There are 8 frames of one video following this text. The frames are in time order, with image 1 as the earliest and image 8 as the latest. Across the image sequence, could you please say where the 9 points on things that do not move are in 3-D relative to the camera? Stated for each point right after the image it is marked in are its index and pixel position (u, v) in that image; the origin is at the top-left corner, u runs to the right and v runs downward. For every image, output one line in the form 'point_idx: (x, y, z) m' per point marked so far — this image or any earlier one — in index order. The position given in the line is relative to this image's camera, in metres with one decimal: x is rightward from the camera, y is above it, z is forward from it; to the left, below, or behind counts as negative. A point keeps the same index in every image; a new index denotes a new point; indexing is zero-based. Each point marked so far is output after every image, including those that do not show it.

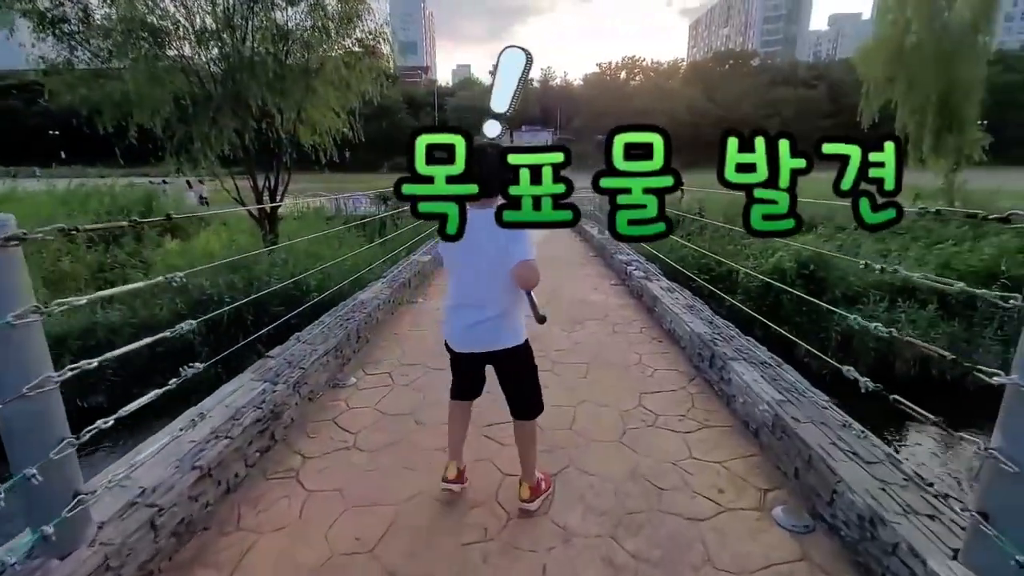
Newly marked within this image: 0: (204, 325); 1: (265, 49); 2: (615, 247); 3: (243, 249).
0: (-3.6, -0.4, +5.7) m
1: (-3.2, +3.2, +6.6) m
2: (+1.1, +0.4, +5.1) m
3: (-4.0, +0.6, +7.2) m
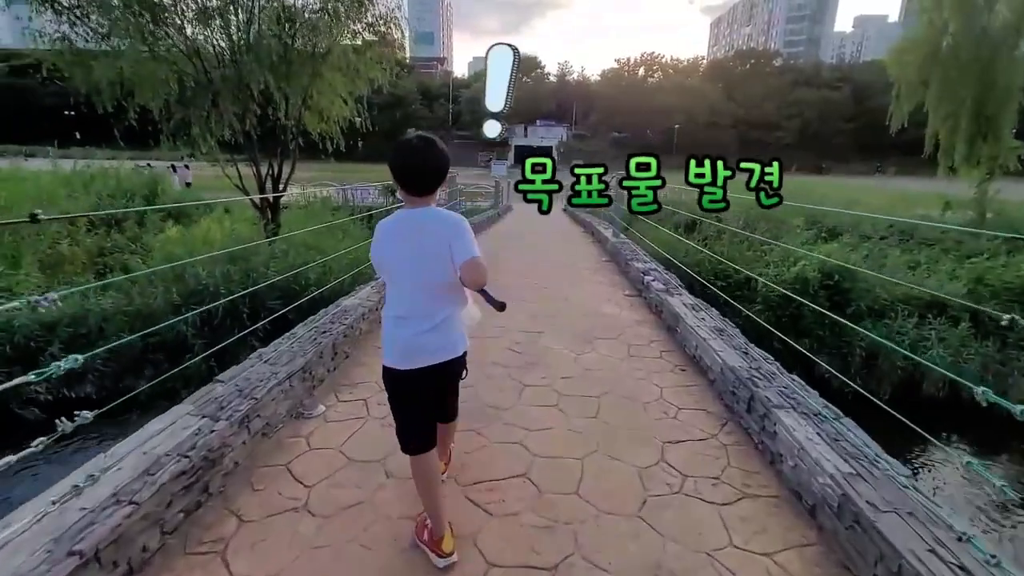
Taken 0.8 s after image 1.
0: (-3.5, -0.3, +5.5) m
1: (-2.9, +3.3, +6.4) m
2: (+1.2, +0.4, +4.9) m
3: (-3.8, +0.7, +7.0) m
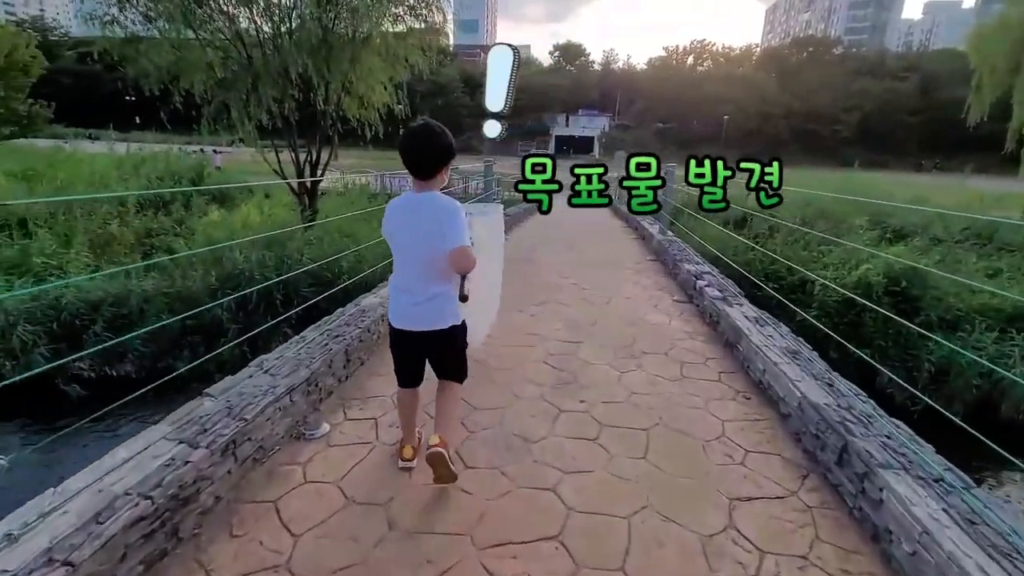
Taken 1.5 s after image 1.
0: (-3.1, -0.1, +5.6) m
1: (-2.4, +3.5, +6.3) m
2: (+1.6, +0.4, +4.5) m
3: (-3.3, +0.9, +7.0) m
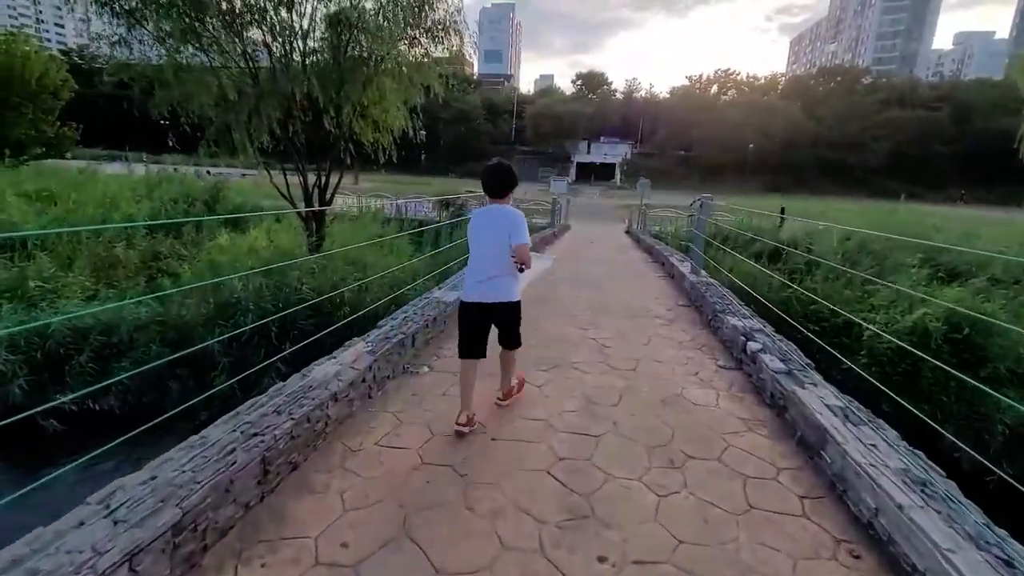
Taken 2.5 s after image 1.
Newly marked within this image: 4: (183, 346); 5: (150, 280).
0: (-3.0, -0.5, +5.2) m
1: (-2.1, +3.1, +6.1) m
2: (+1.7, 0.0, +4.0) m
3: (-3.1, +0.5, +6.7) m
4: (-3.6, -0.6, +5.3) m
5: (-5.1, +0.1, +6.8) m
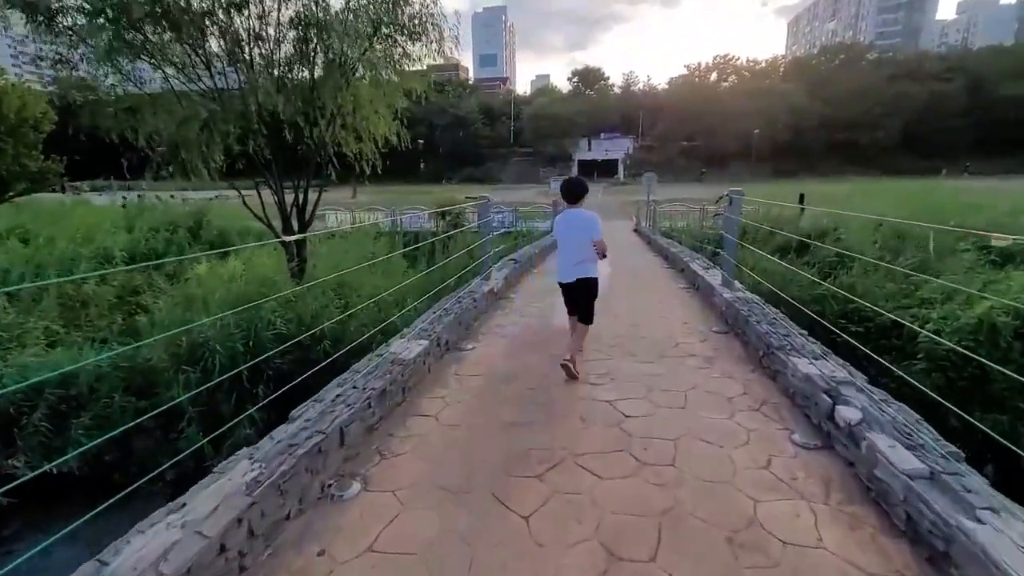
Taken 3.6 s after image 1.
0: (-3.0, -0.8, +4.6) m
1: (-2.3, +2.8, +5.5) m
2: (+1.6, -0.1, +3.3) m
3: (-3.1, +0.1, +6.2) m
4: (-3.5, -1.0, +4.8) m
5: (-5.0, -0.4, +6.3) m
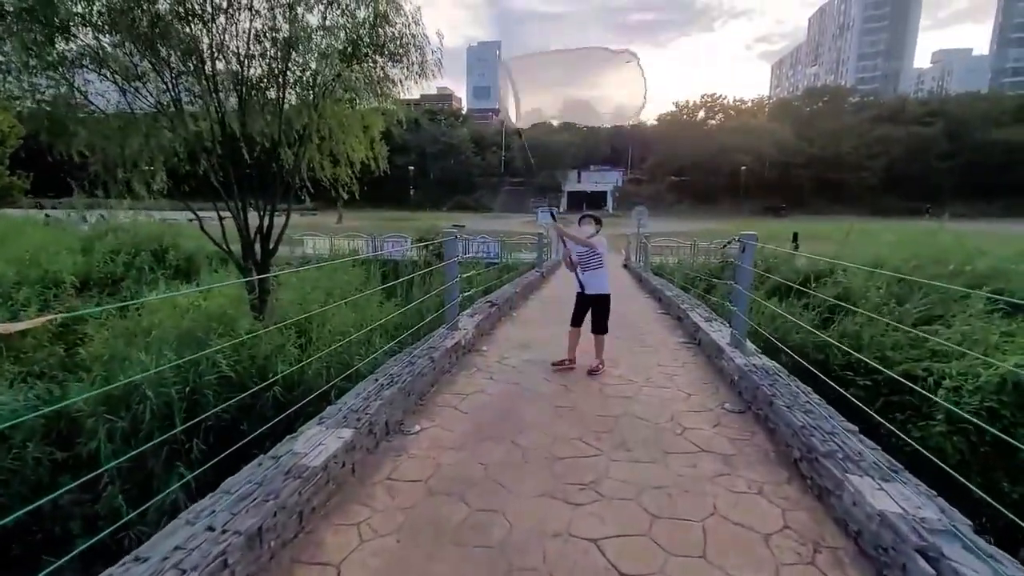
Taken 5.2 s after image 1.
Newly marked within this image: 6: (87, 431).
0: (-3.2, -1.1, +4.0) m
1: (-2.5, +2.4, +5.1) m
2: (+1.4, -0.4, +2.9) m
3: (-3.3, -0.2, +5.6) m
4: (-3.7, -1.3, +4.1) m
5: (-5.3, -0.7, +5.7) m
6: (-3.6, -1.2, +4.1) m
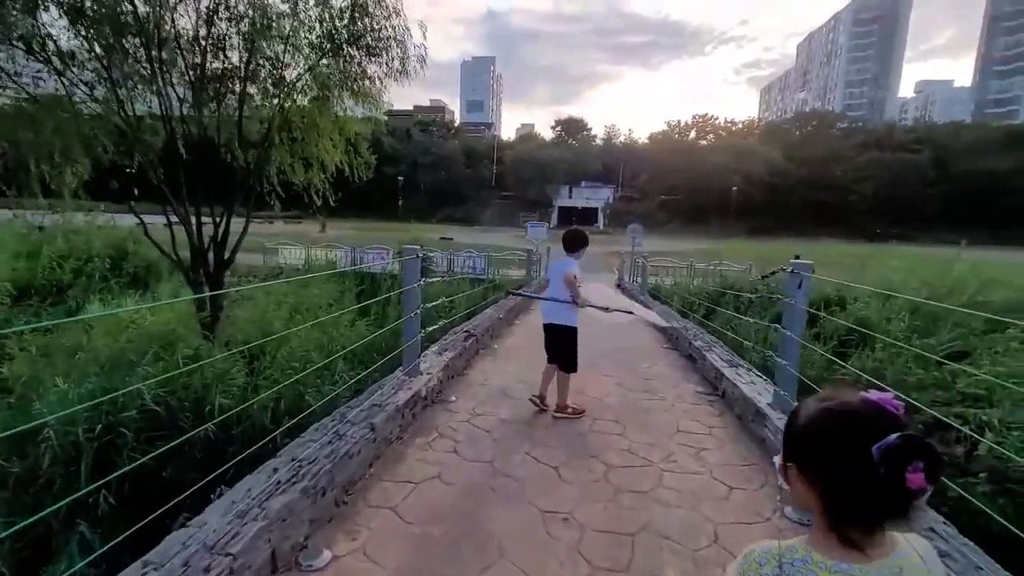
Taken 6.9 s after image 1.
0: (-3.4, -1.2, +3.3) m
1: (-2.6, +2.3, +4.6) m
2: (+1.3, -0.6, +2.3) m
3: (-3.5, -0.4, +4.9) m
4: (-3.9, -1.4, +3.4) m
5: (-5.4, -0.8, +4.9) m
6: (-3.8, -1.3, +3.4) m
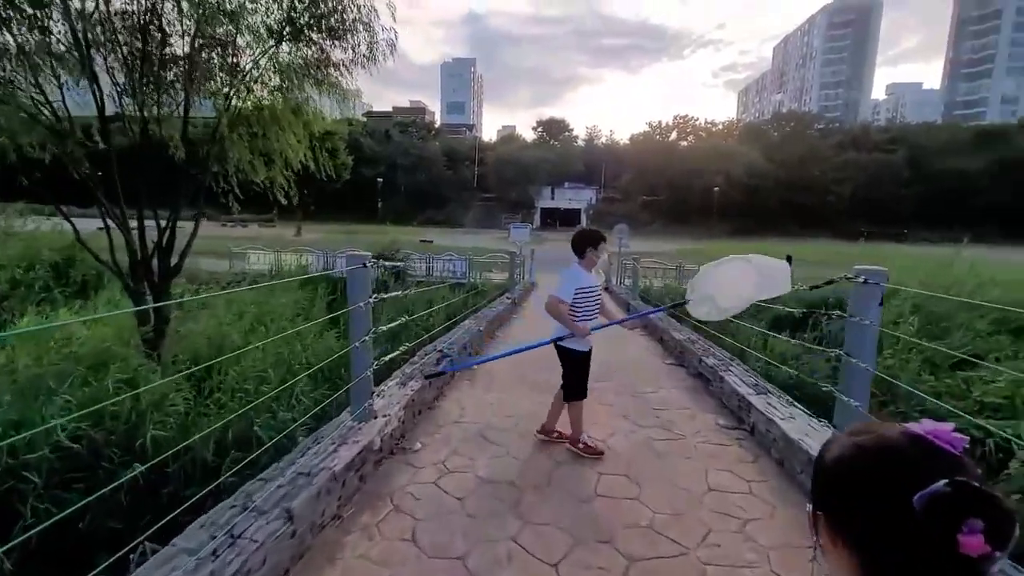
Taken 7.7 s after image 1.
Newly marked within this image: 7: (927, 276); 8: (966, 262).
0: (-3.4, -1.3, +2.7) m
1: (-2.7, +2.2, +4.0) m
2: (+1.3, -0.6, +1.9) m
3: (-3.6, -0.5, +4.4) m
4: (-4.0, -1.5, +2.8) m
5: (-5.6, -1.0, +4.3) m
6: (-3.9, -1.4, +2.8) m
7: (+6.0, +0.2, +7.1) m
8: (+7.4, +0.4, +8.0) m
